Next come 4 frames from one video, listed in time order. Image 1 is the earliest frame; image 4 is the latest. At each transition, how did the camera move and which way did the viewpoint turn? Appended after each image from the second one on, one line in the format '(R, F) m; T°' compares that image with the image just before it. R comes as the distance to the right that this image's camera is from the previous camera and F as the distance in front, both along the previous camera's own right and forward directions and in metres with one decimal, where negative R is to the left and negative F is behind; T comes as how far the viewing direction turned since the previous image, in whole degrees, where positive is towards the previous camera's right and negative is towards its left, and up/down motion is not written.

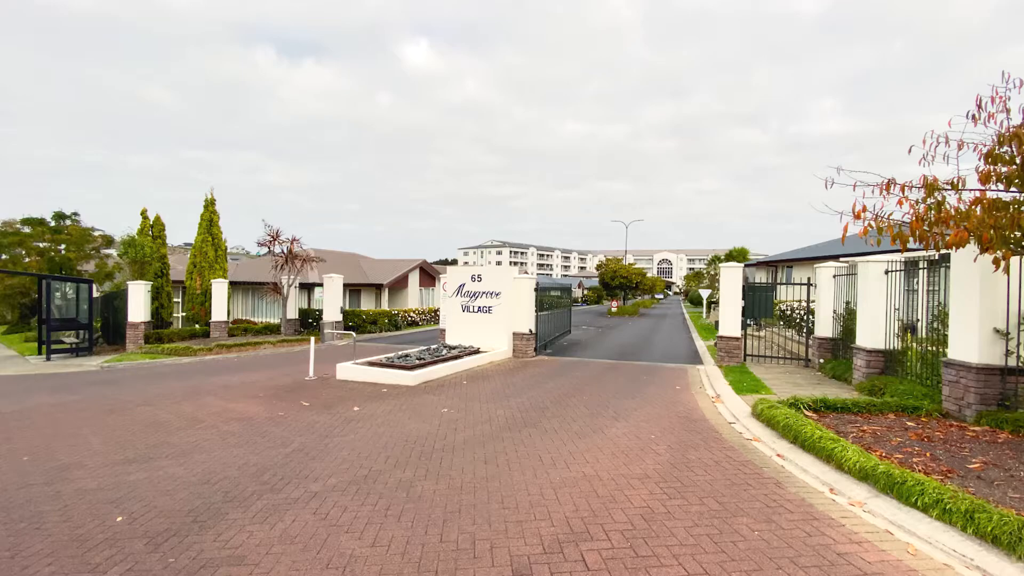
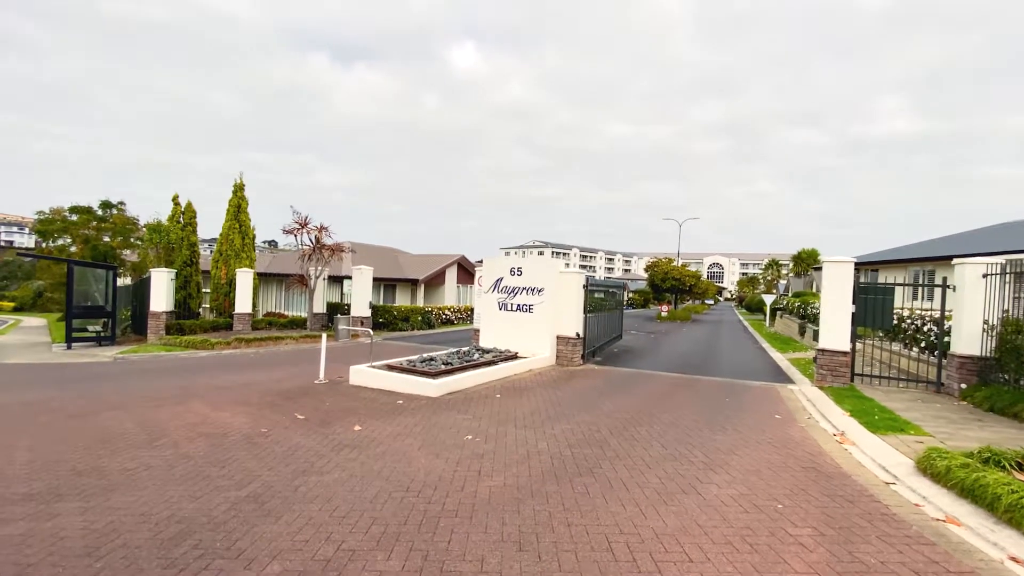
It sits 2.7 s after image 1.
(-0.1, +2.2) m; -5°
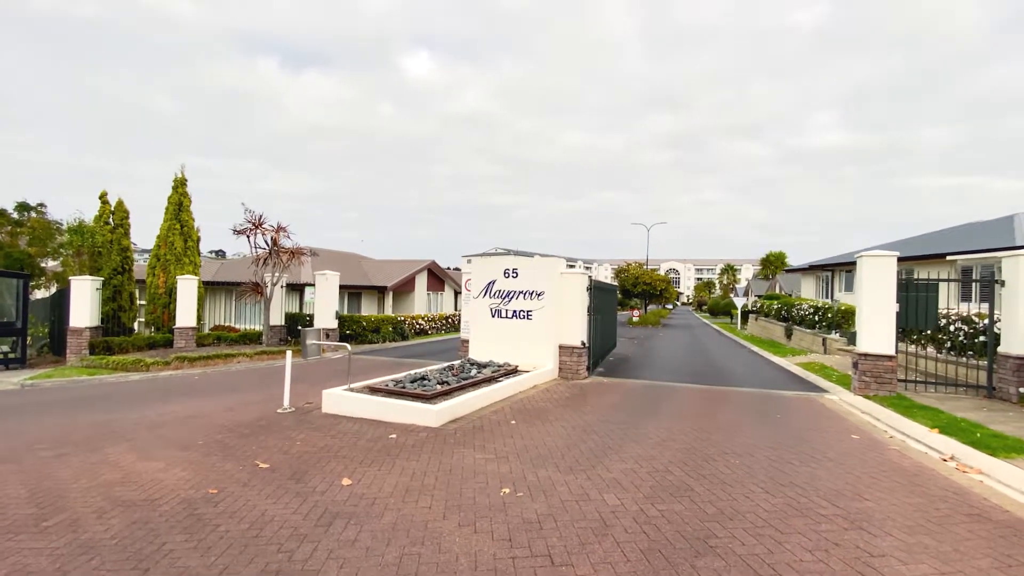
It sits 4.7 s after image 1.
(-0.9, +1.7) m; +5°
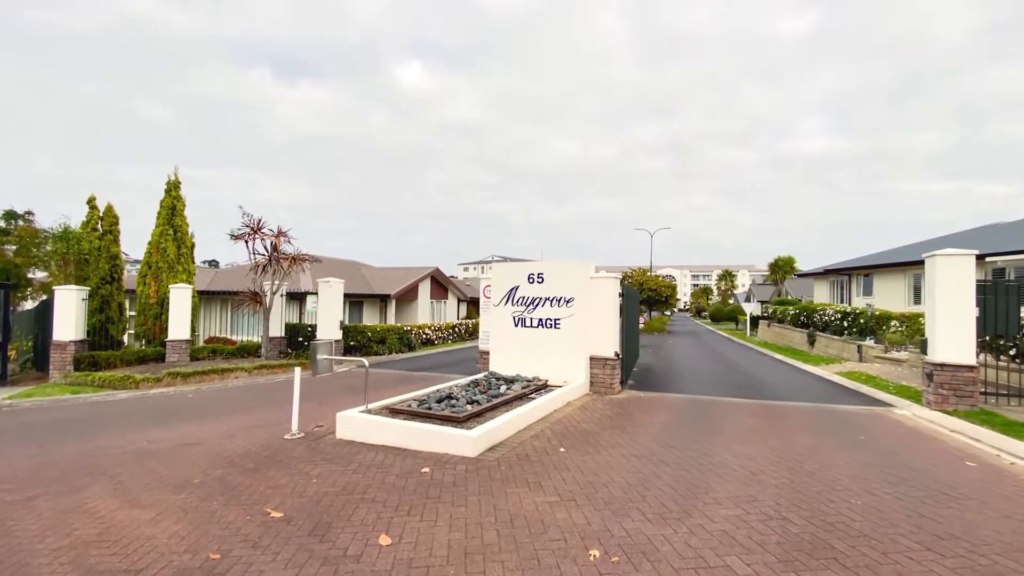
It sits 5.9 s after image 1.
(-0.7, +1.0) m; +1°
